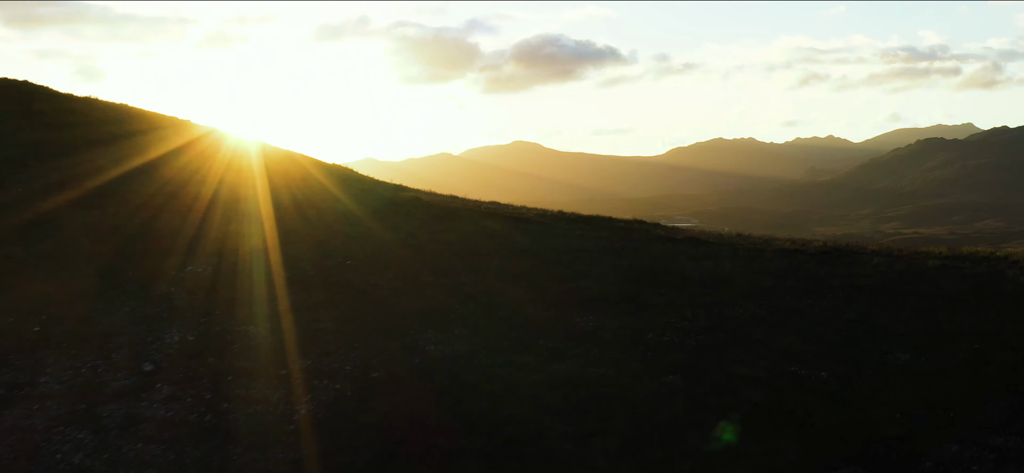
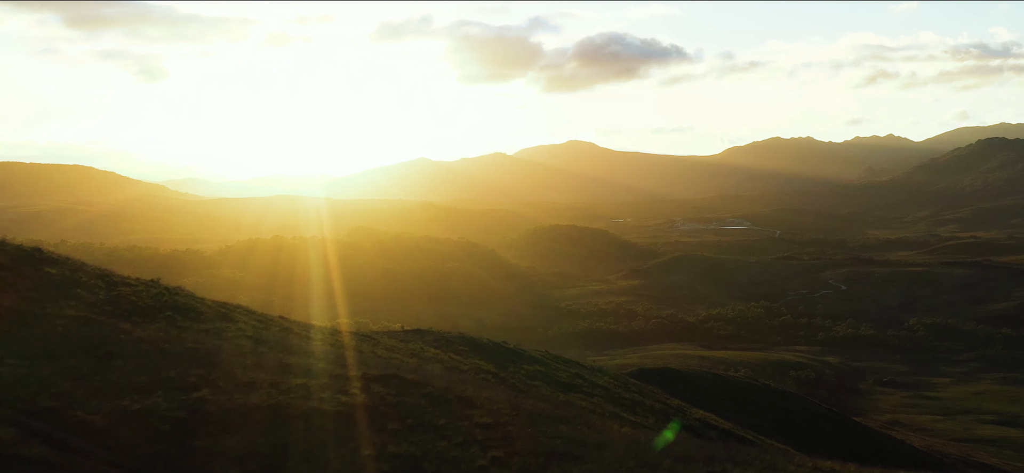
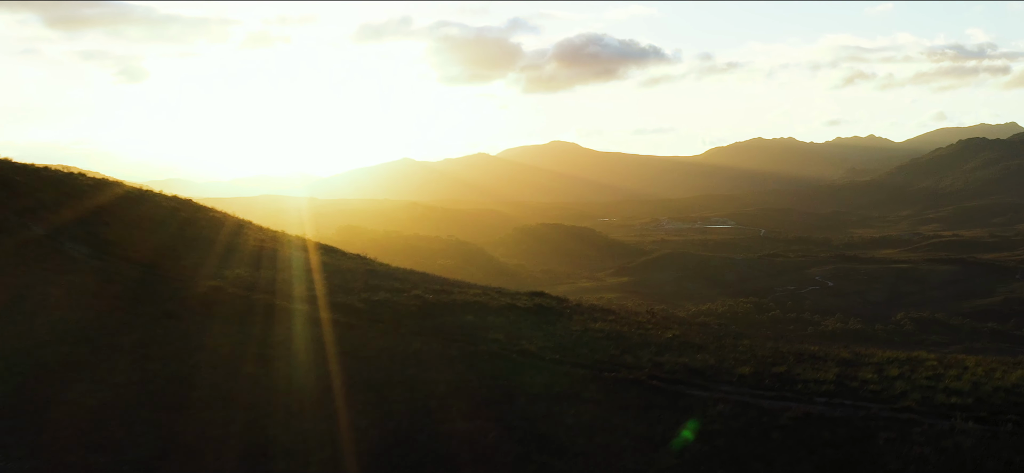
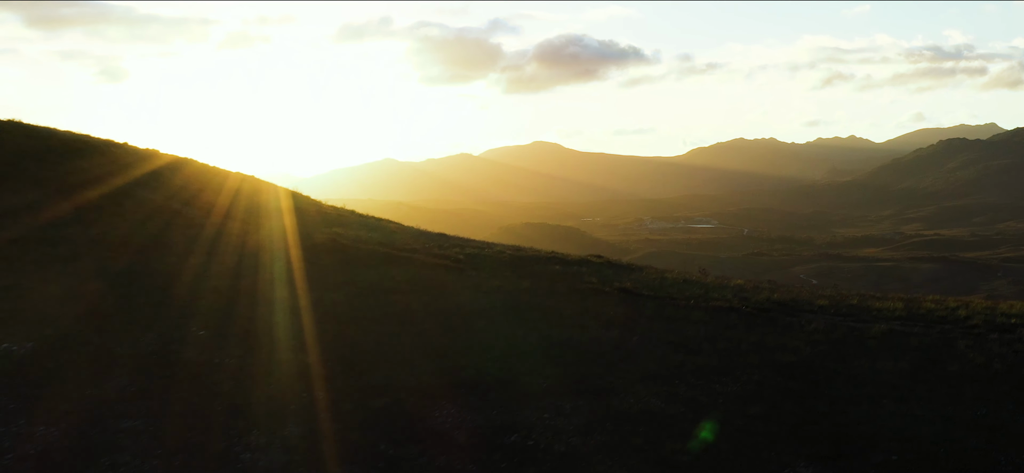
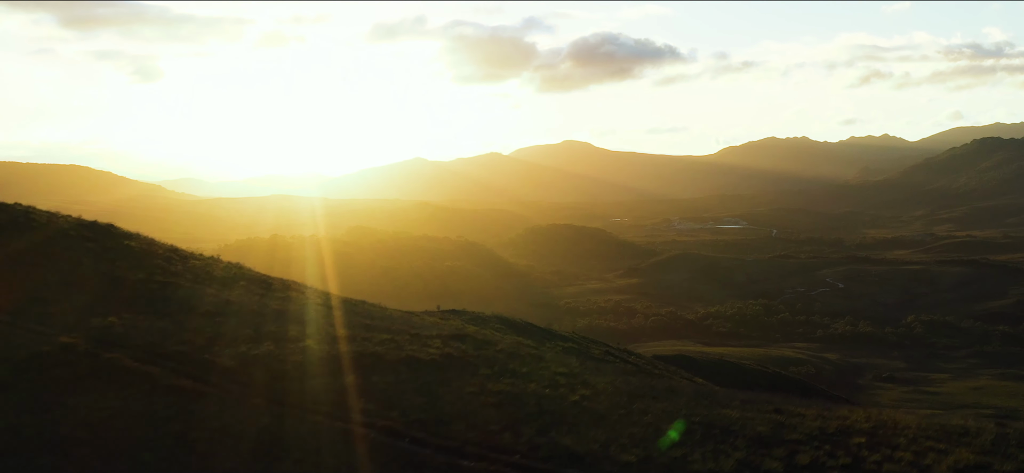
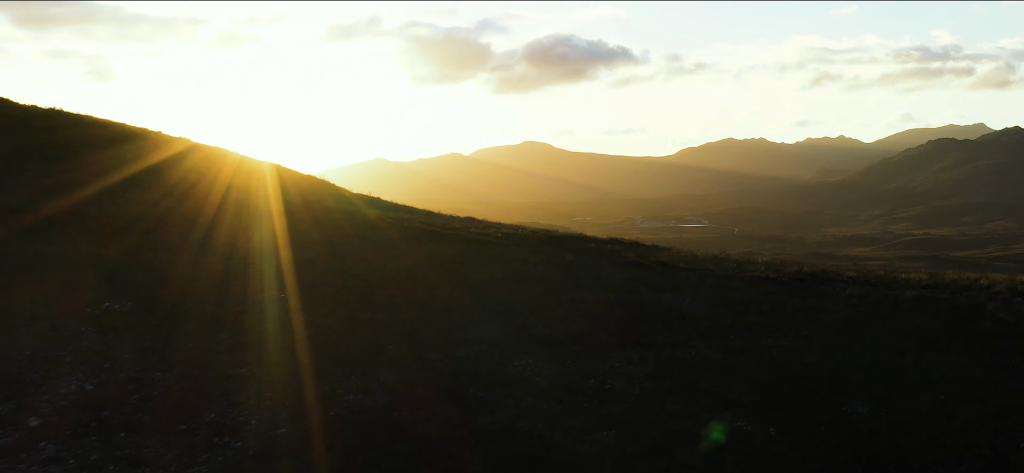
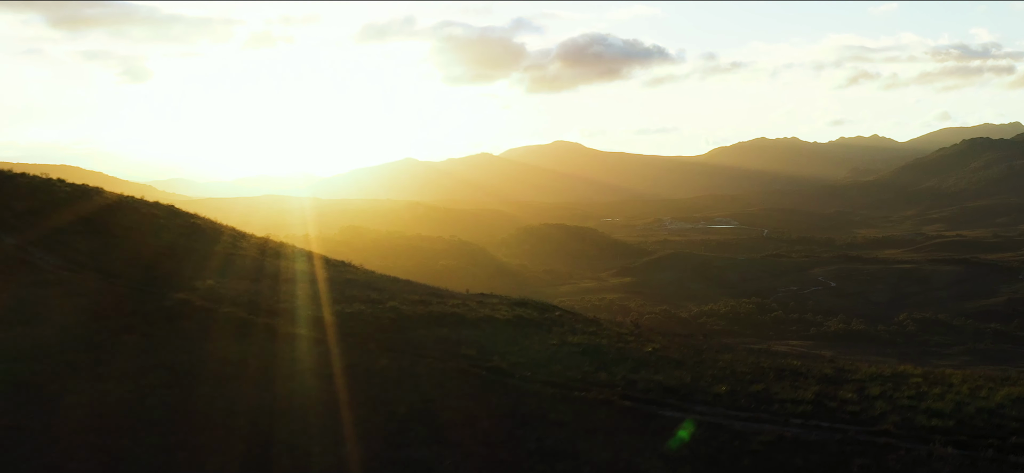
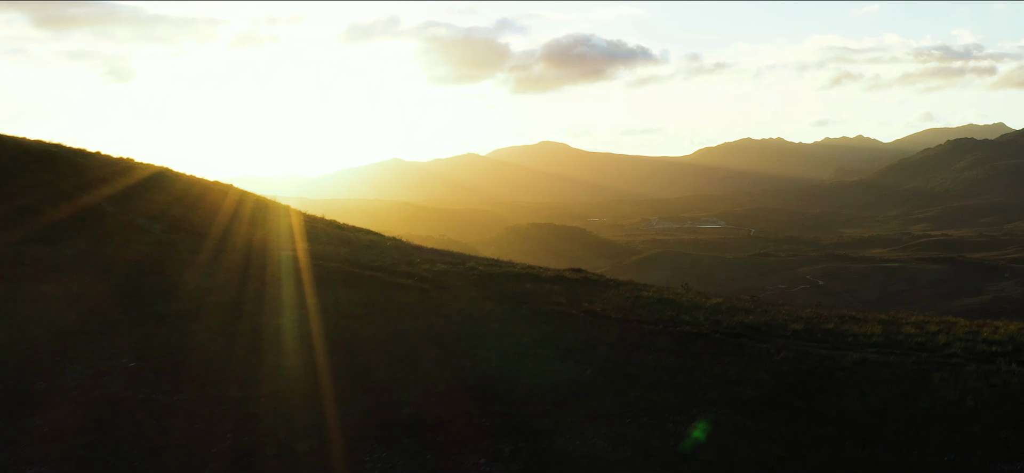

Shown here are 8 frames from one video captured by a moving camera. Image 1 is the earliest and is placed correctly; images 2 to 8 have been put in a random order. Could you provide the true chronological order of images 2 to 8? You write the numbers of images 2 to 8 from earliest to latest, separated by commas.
6, 4, 8, 3, 7, 5, 2
